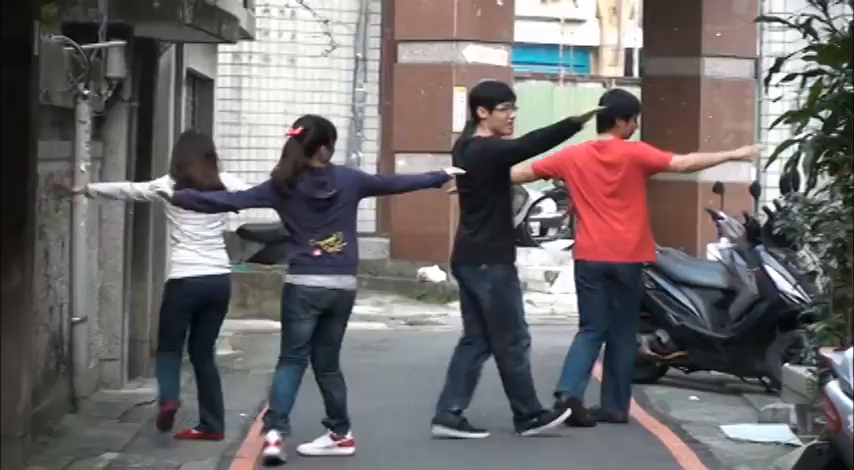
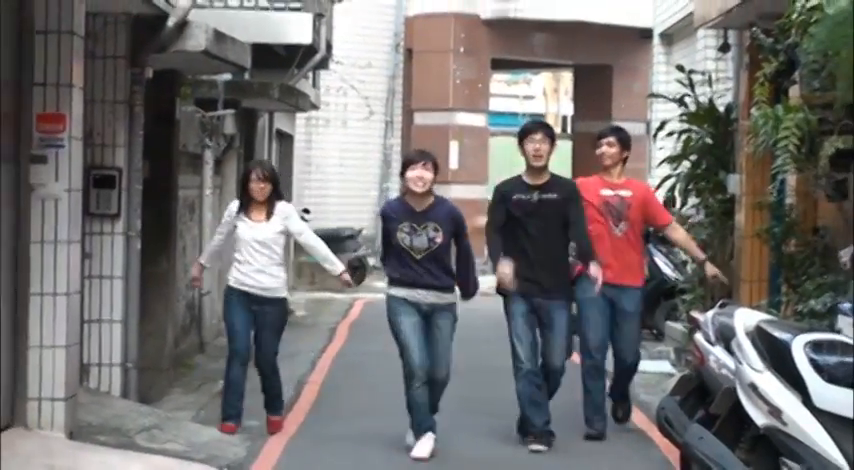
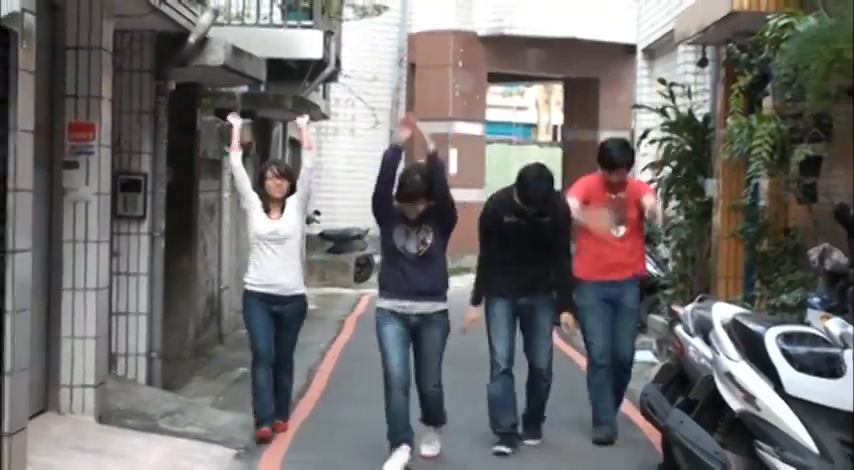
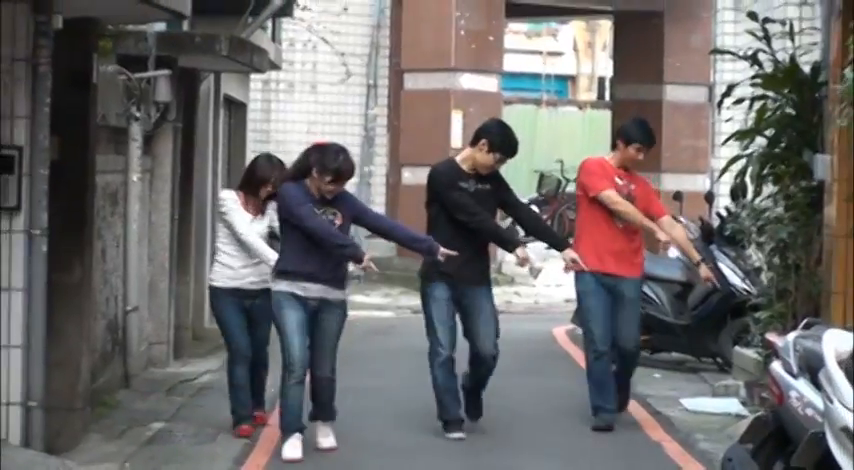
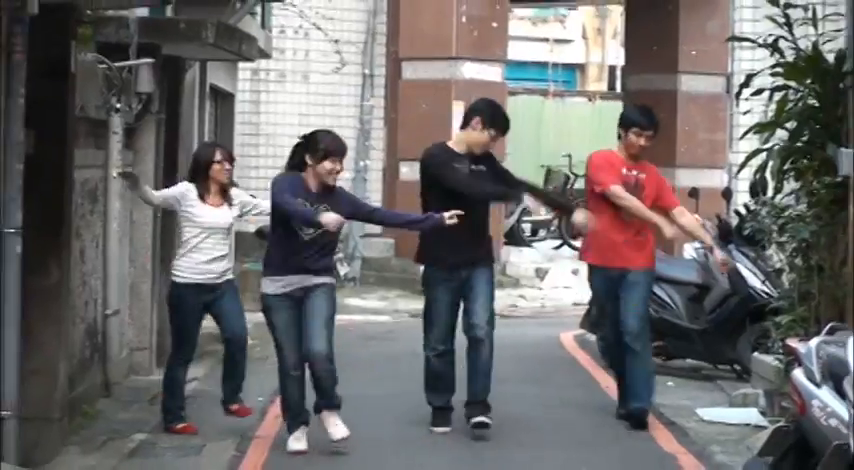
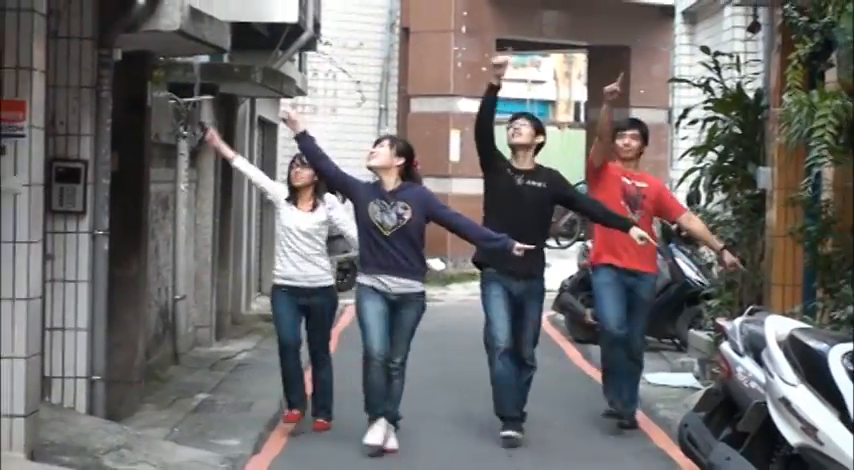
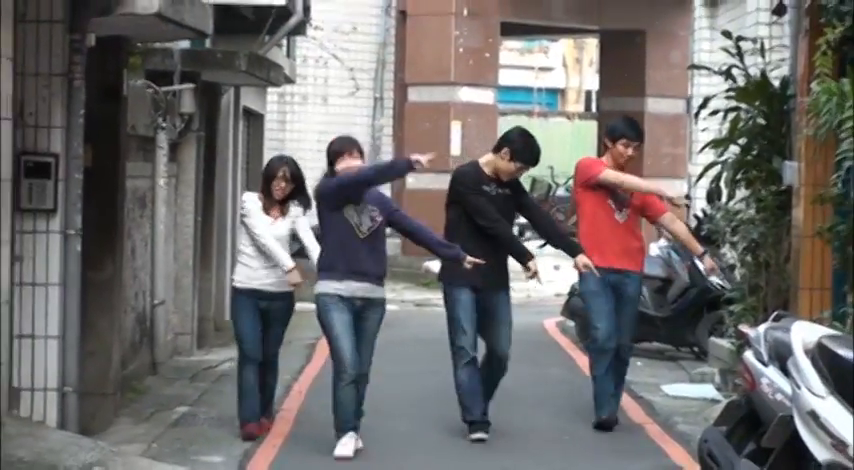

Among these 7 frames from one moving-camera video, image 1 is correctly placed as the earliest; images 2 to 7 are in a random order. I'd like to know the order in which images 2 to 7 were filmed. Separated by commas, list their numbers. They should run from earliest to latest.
5, 4, 7, 6, 2, 3
